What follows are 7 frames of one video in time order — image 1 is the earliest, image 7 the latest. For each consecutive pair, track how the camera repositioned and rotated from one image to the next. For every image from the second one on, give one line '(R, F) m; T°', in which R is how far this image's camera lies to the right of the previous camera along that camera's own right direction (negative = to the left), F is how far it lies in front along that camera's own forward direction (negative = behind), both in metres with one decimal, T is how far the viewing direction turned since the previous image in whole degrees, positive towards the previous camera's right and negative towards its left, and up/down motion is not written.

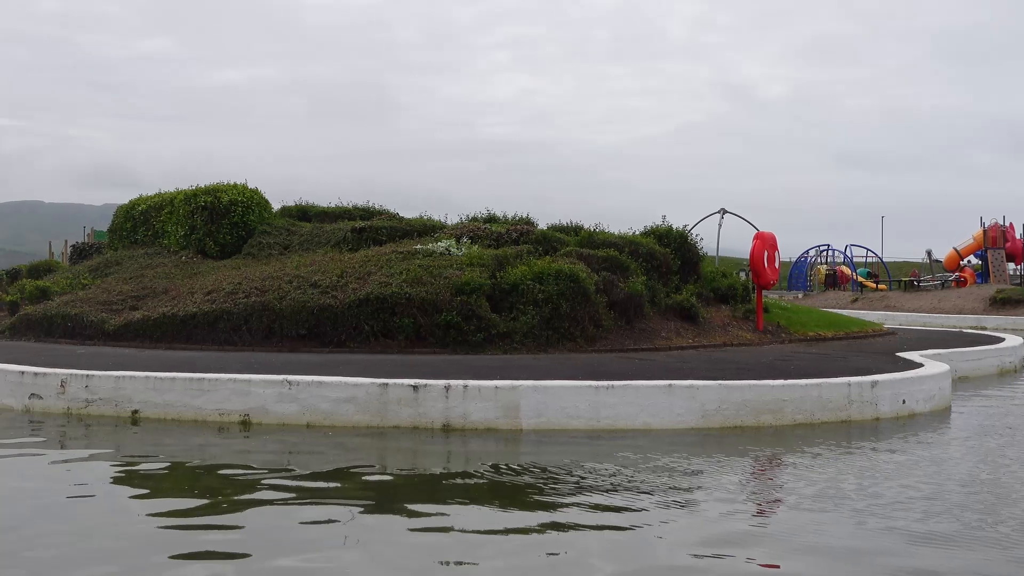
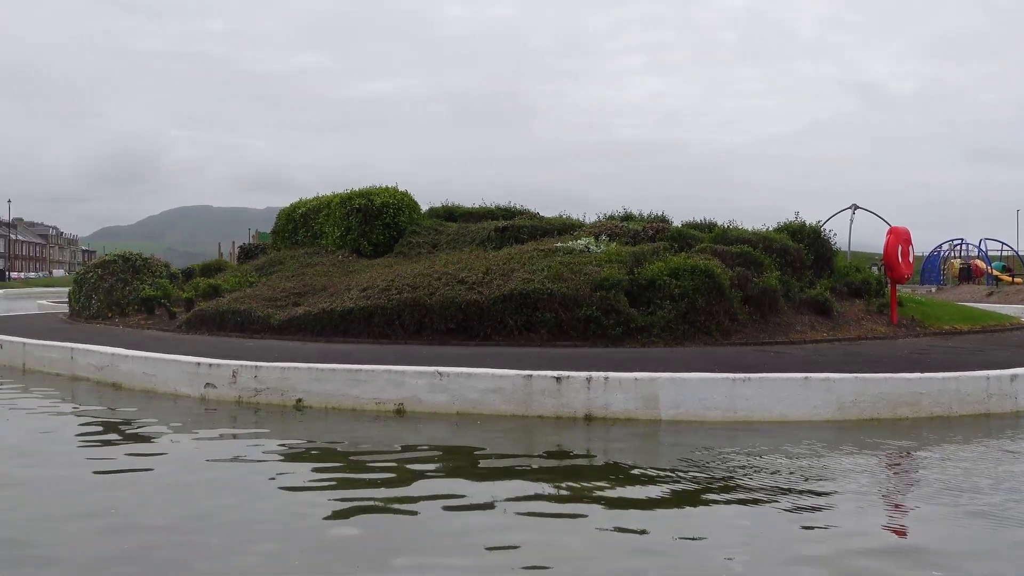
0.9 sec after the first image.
(-0.7, -0.4) m; -5°
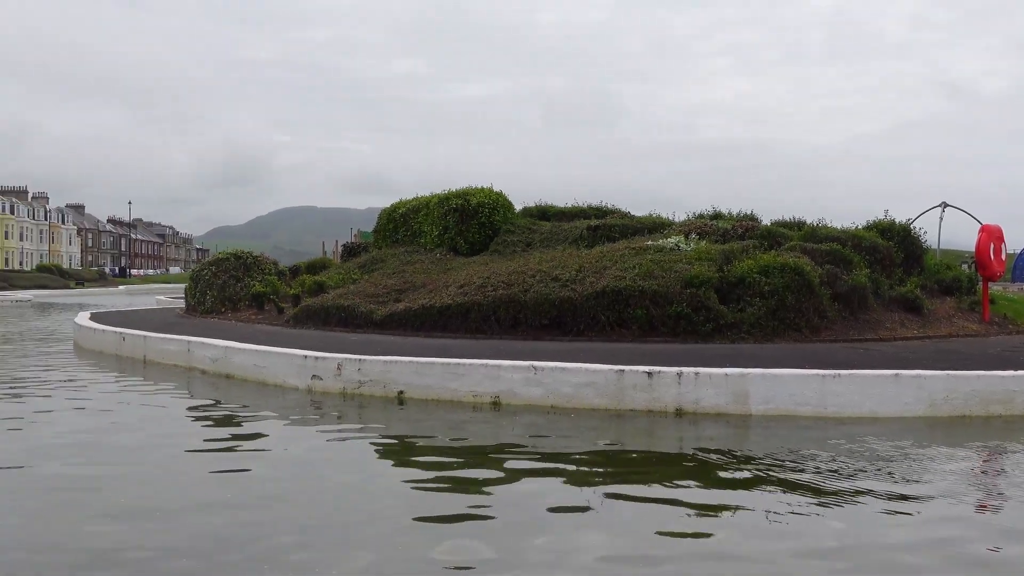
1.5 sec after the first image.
(-0.4, -0.3) m; -3°
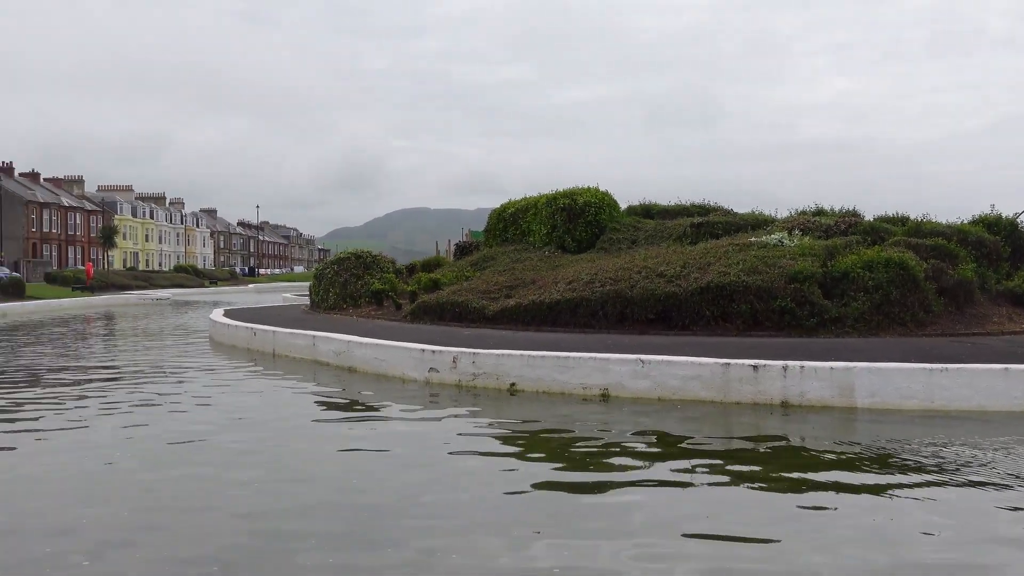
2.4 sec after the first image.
(-0.4, -0.4) m; -4°
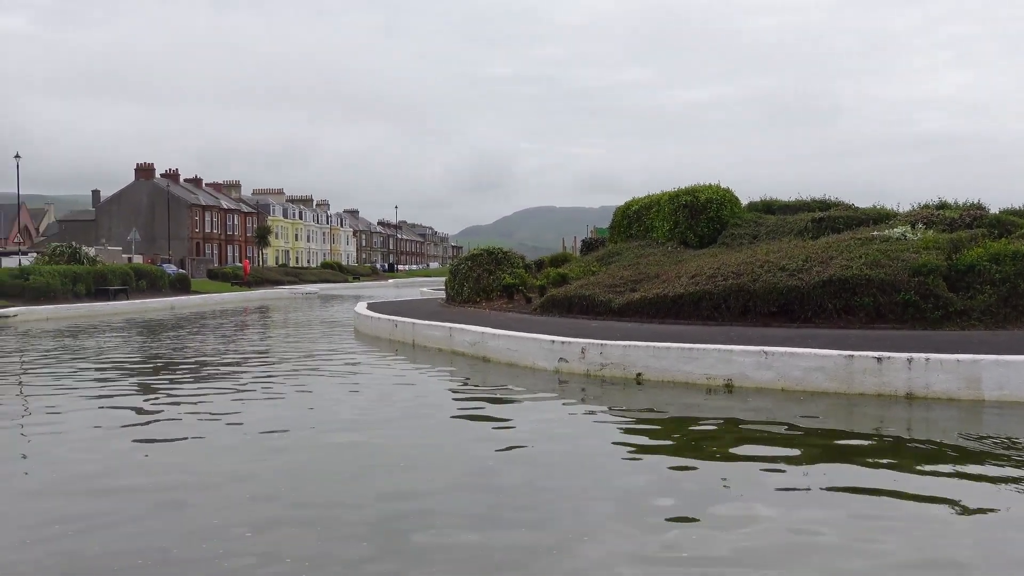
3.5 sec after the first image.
(-0.3, -0.5) m; -6°
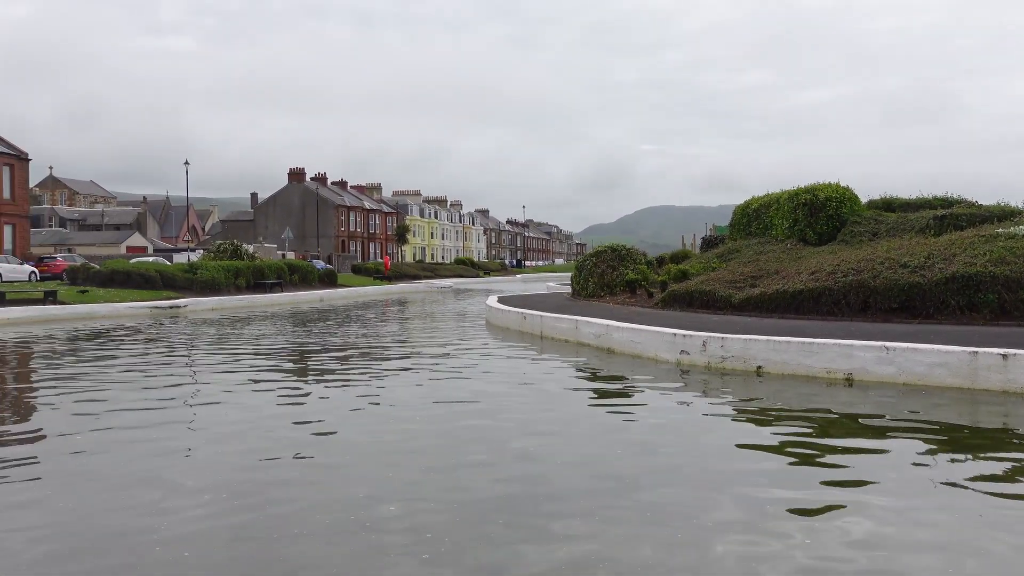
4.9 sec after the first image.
(-0.1, -0.6) m; -7°
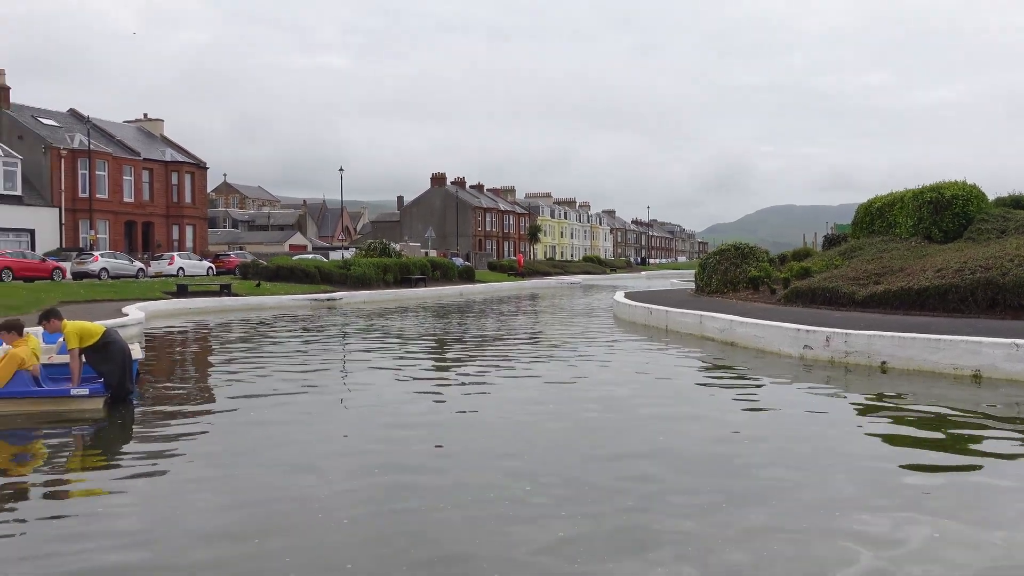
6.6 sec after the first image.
(+0.3, -0.7) m; -9°
